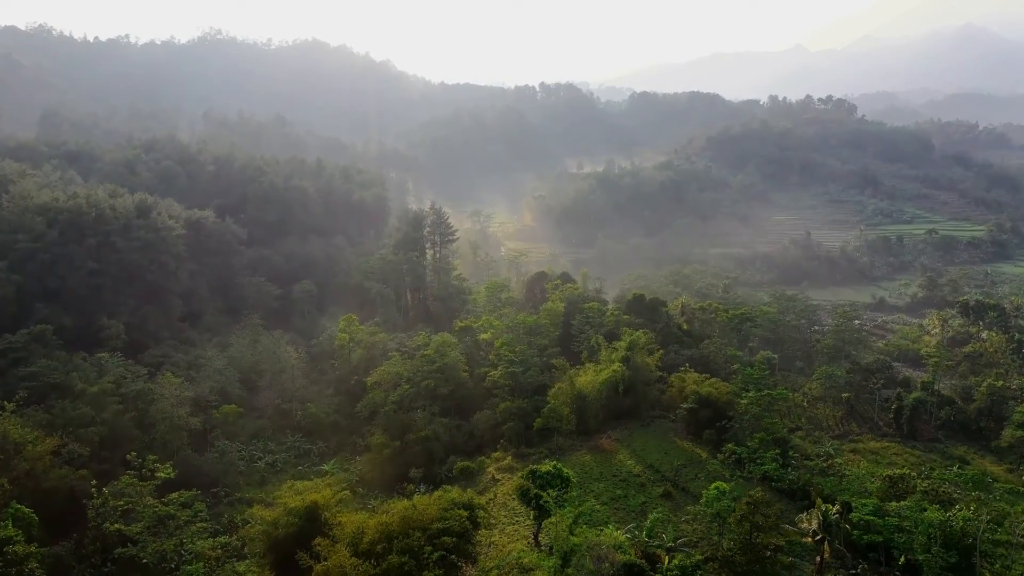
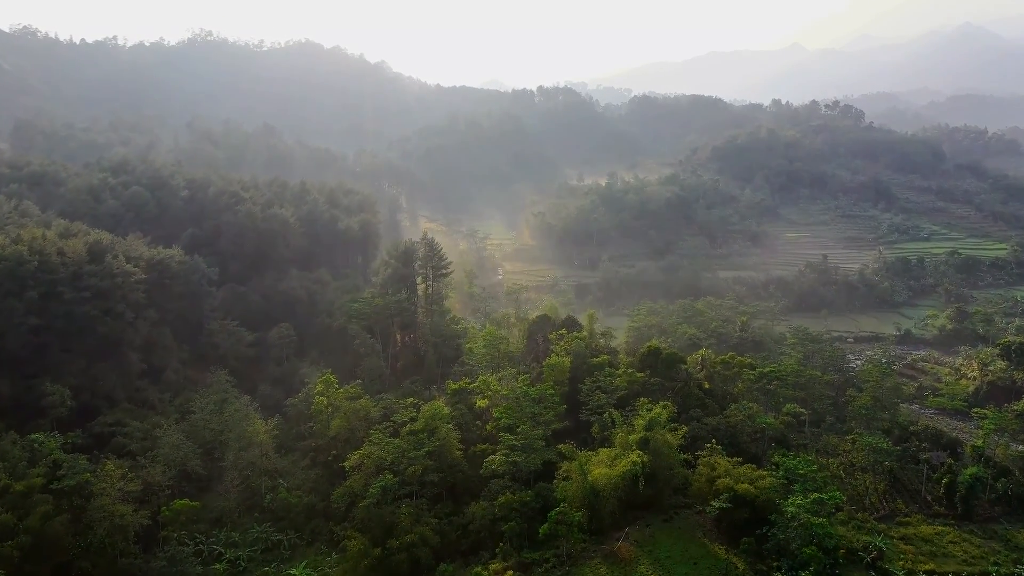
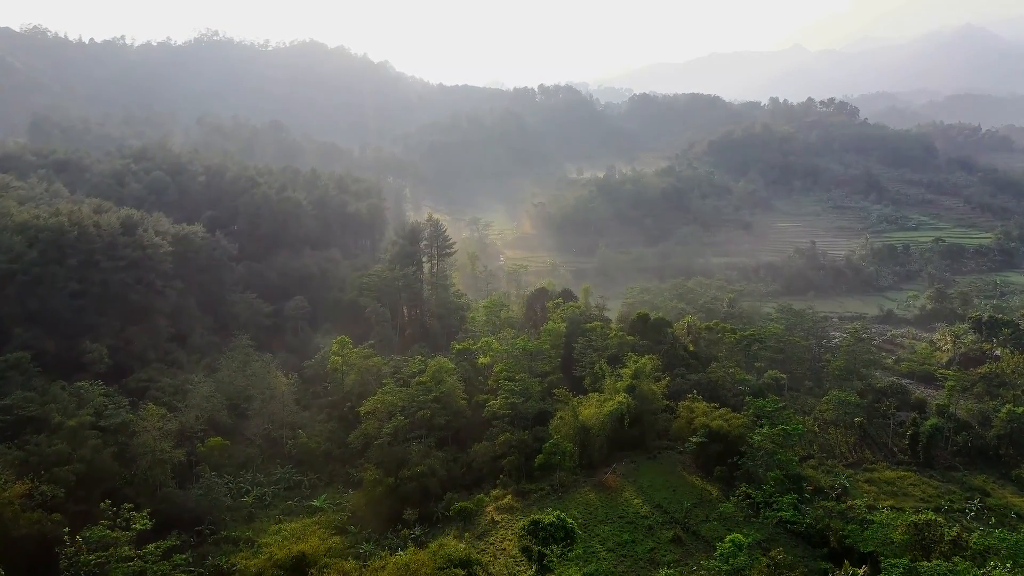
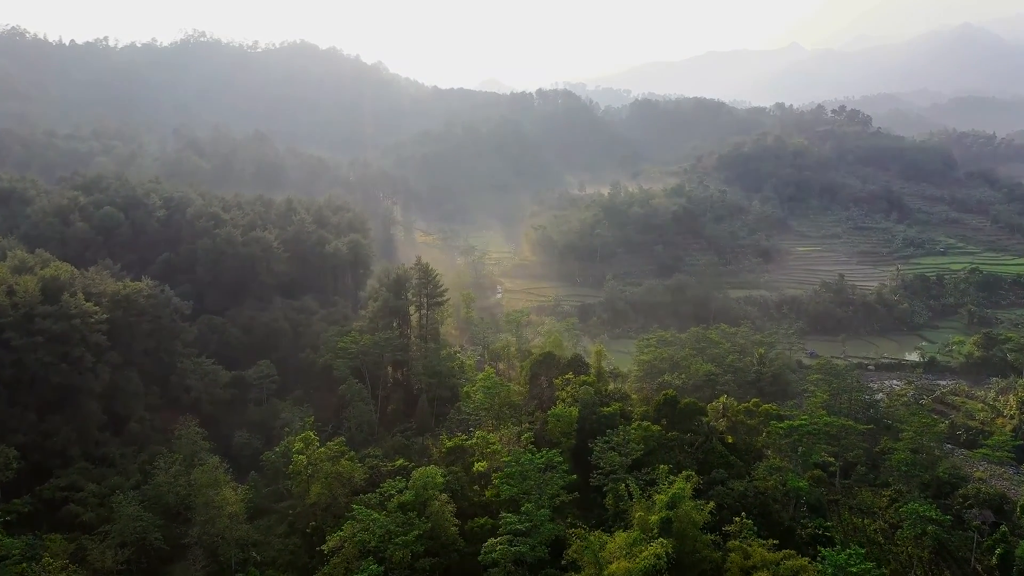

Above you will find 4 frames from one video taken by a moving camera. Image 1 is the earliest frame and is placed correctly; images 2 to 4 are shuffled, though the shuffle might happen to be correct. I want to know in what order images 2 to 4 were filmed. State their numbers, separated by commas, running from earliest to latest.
3, 2, 4
